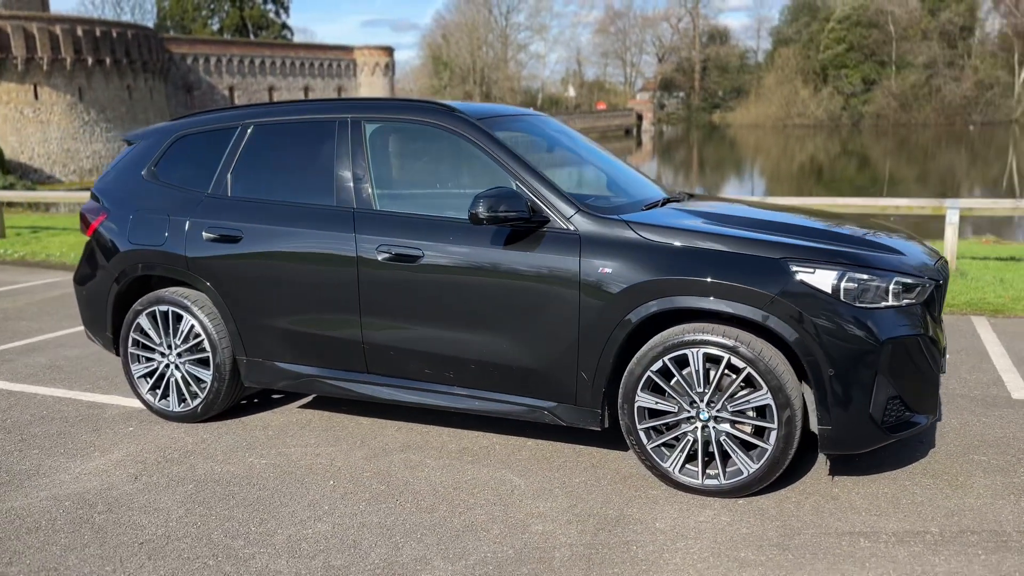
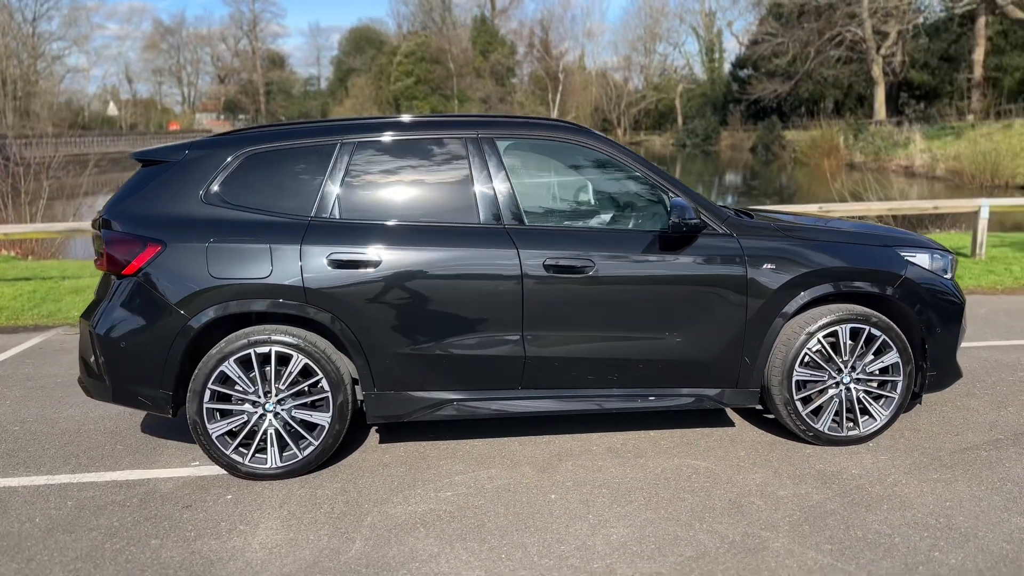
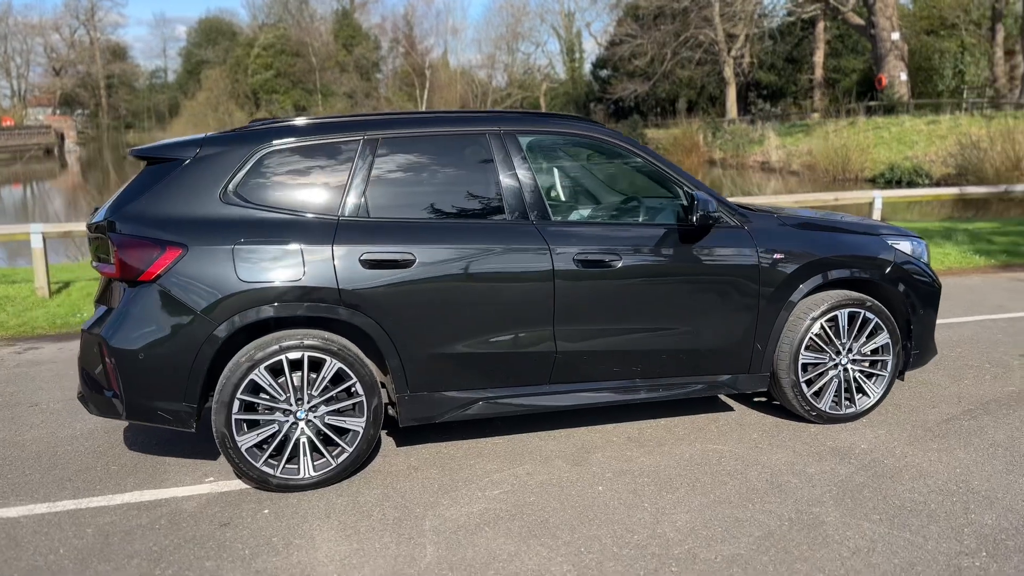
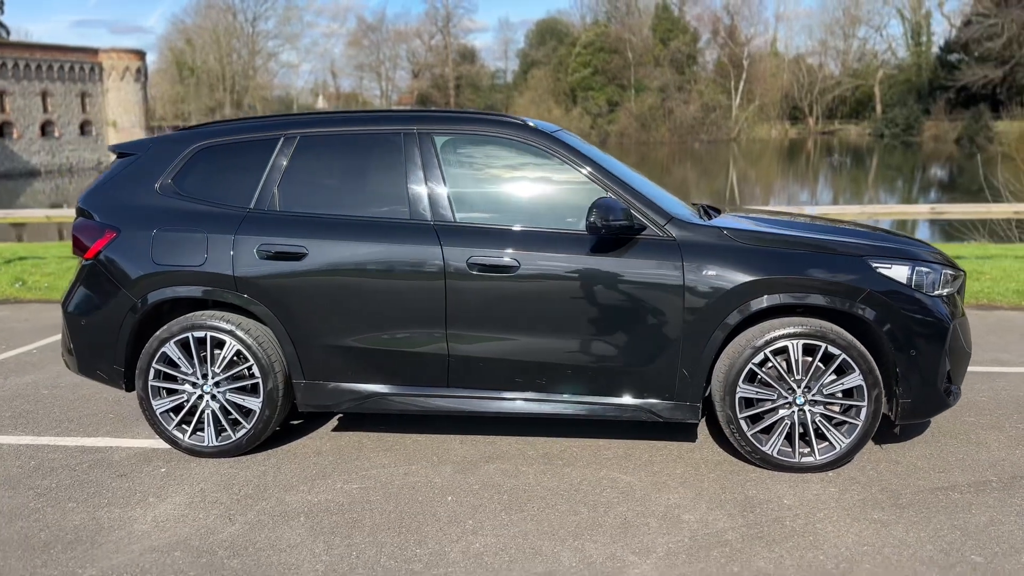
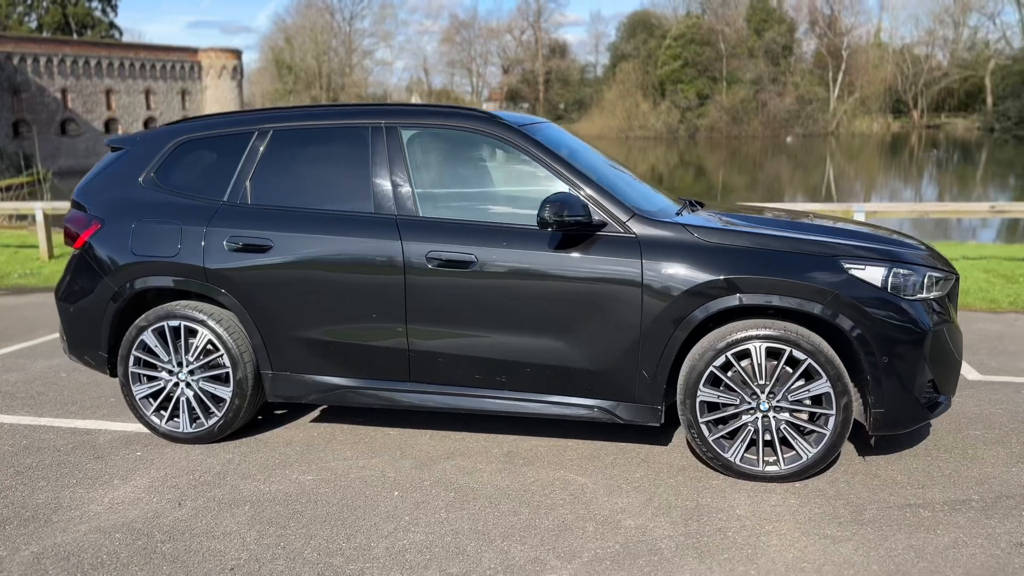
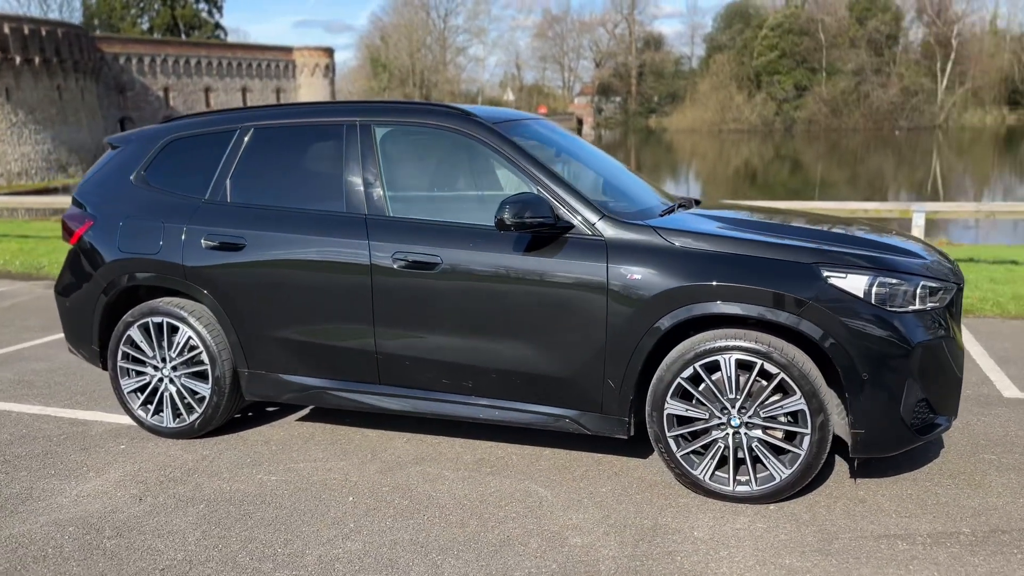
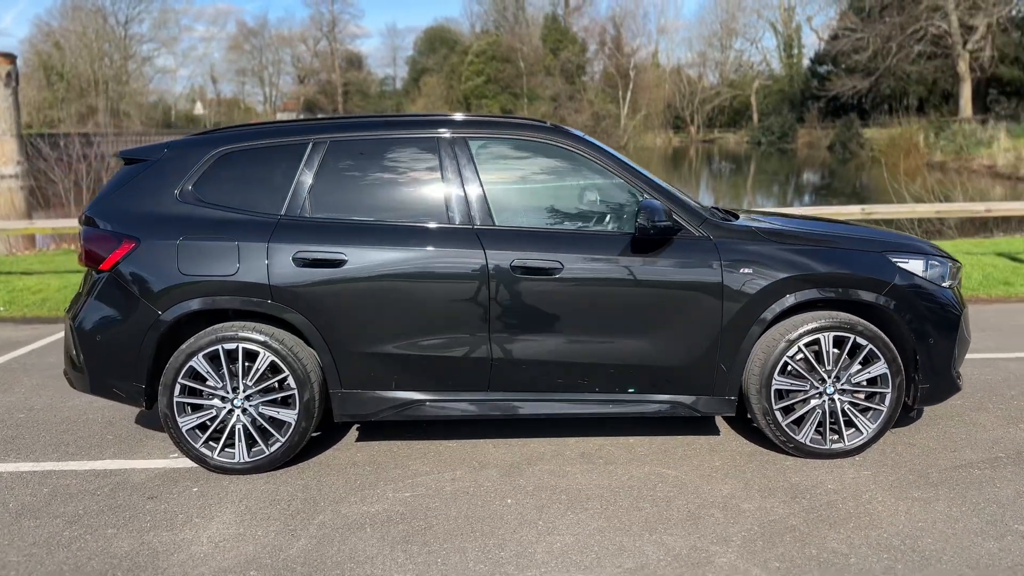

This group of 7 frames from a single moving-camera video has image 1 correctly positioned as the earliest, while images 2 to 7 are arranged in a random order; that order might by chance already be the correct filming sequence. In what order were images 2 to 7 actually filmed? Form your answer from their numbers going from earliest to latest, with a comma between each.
6, 5, 4, 7, 2, 3
